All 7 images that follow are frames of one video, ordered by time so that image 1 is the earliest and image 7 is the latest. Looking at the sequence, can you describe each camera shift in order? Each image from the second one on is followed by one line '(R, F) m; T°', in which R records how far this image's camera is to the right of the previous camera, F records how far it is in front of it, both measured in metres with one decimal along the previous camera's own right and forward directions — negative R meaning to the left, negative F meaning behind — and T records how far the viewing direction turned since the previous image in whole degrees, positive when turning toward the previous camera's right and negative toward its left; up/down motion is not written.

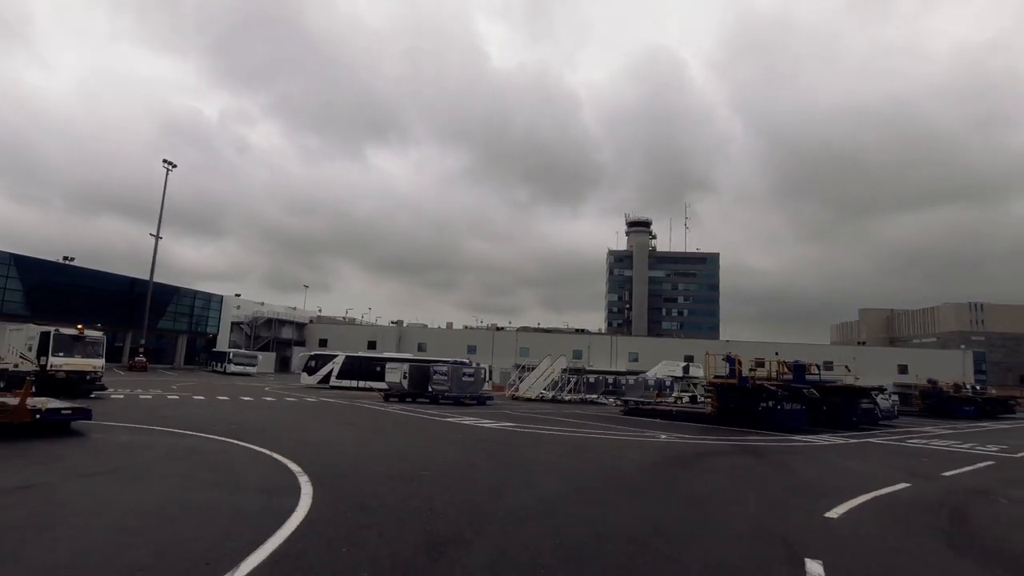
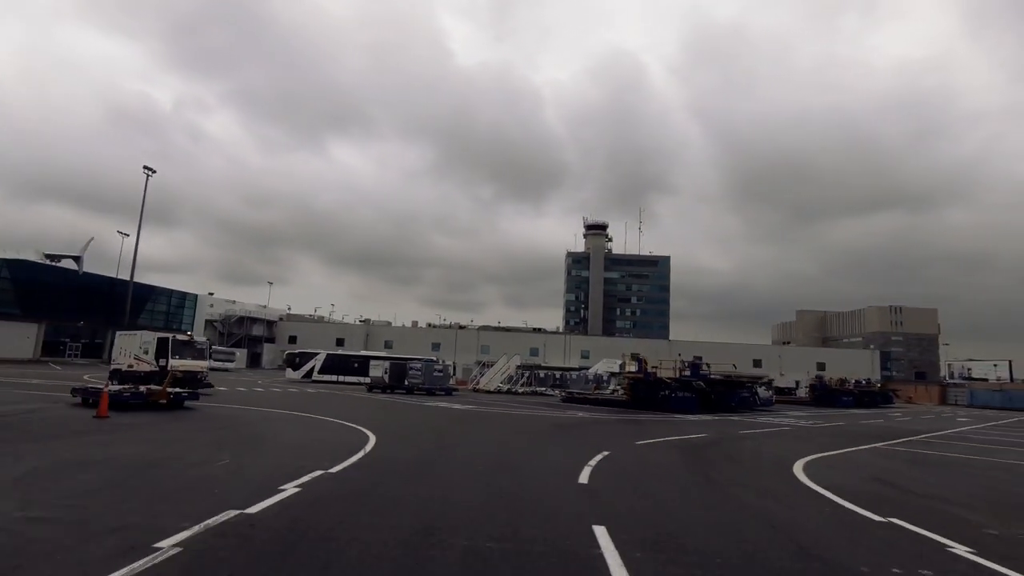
(-0.1, -8.1) m; +4°
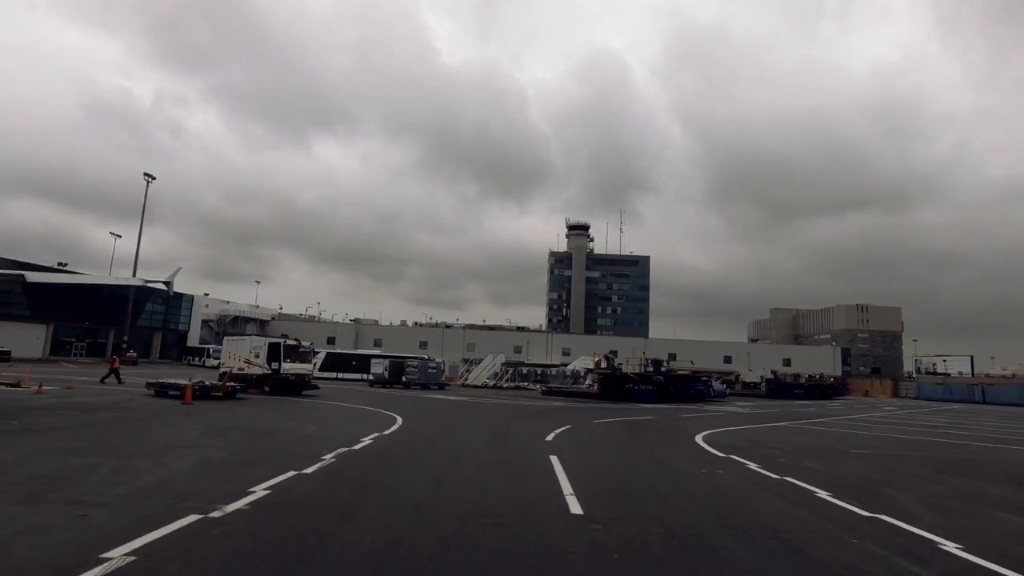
(-0.2, -5.6) m; +2°
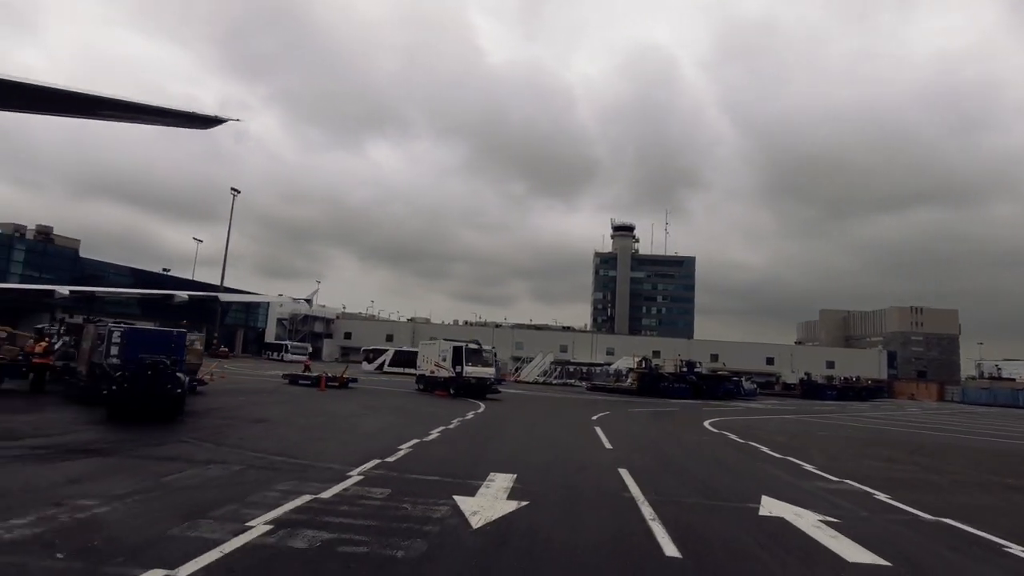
(-0.5, -6.7) m; -5°
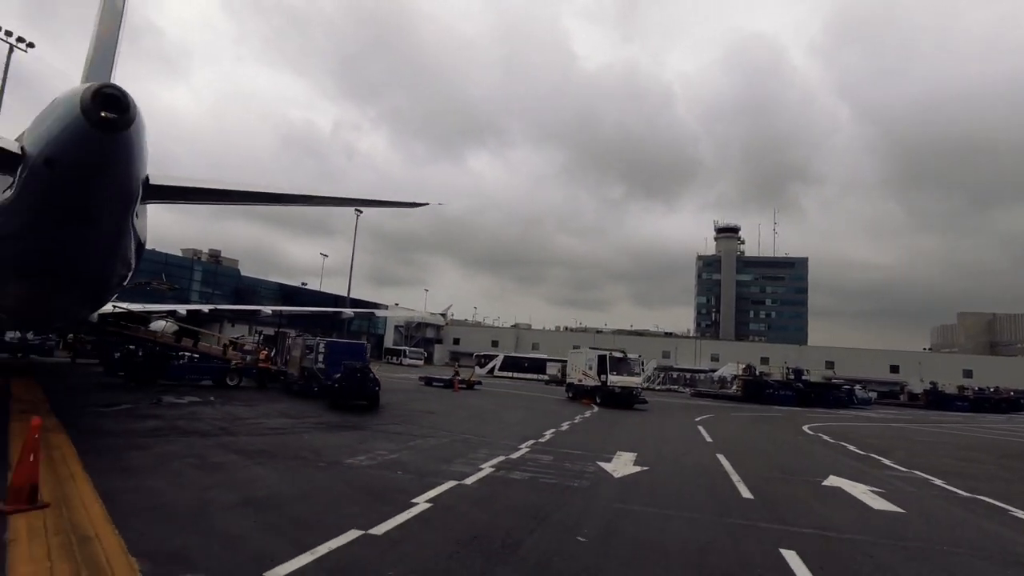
(-0.5, -4.1) m; -10°
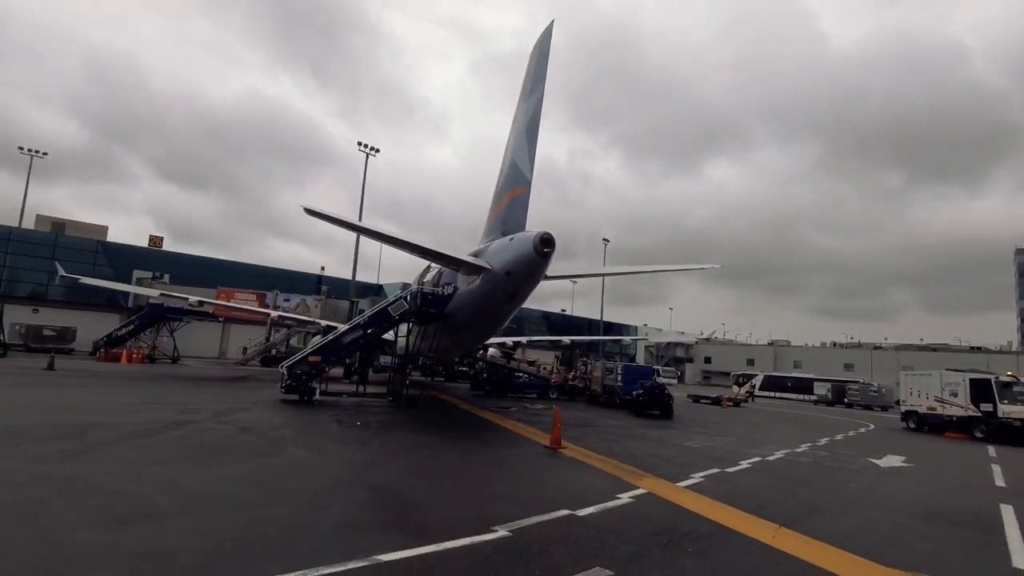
(-0.6, -6.9) m; -24°
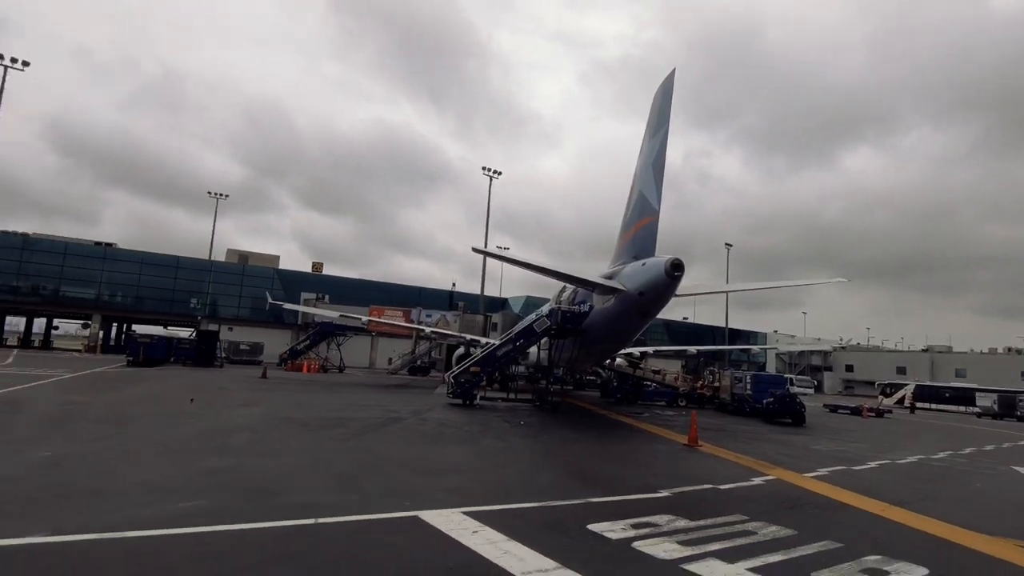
(-0.6, -3.2) m; -12°
